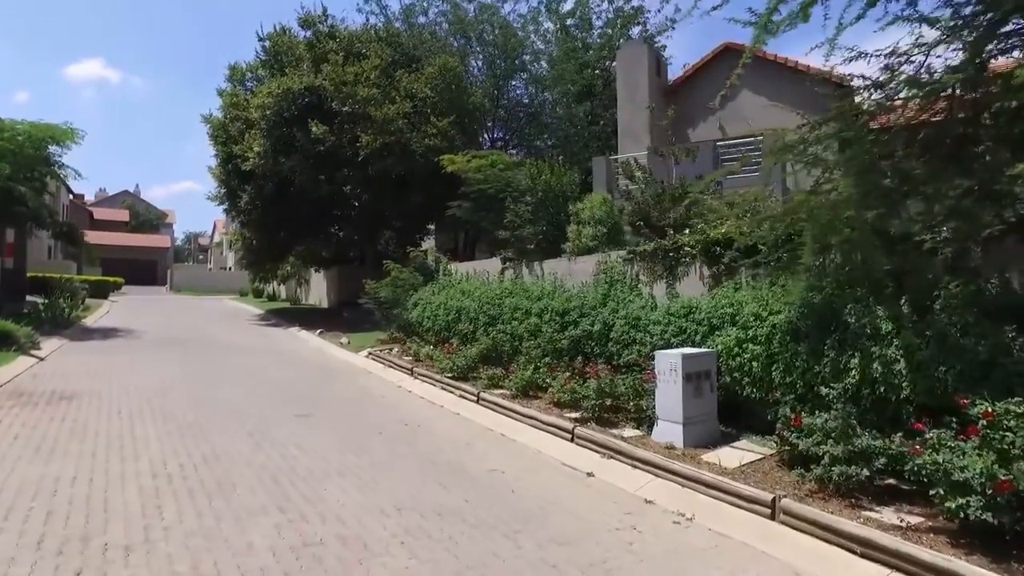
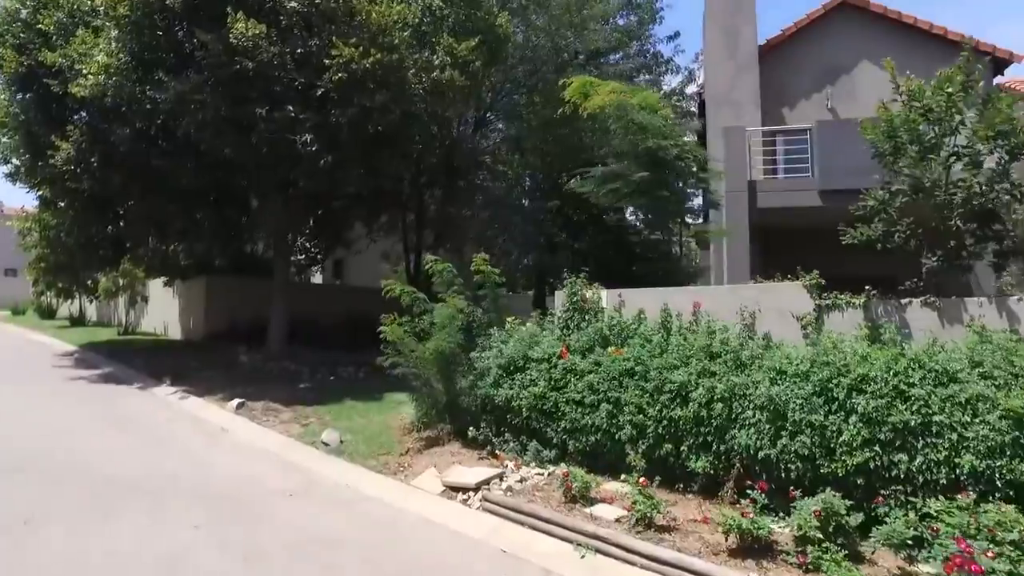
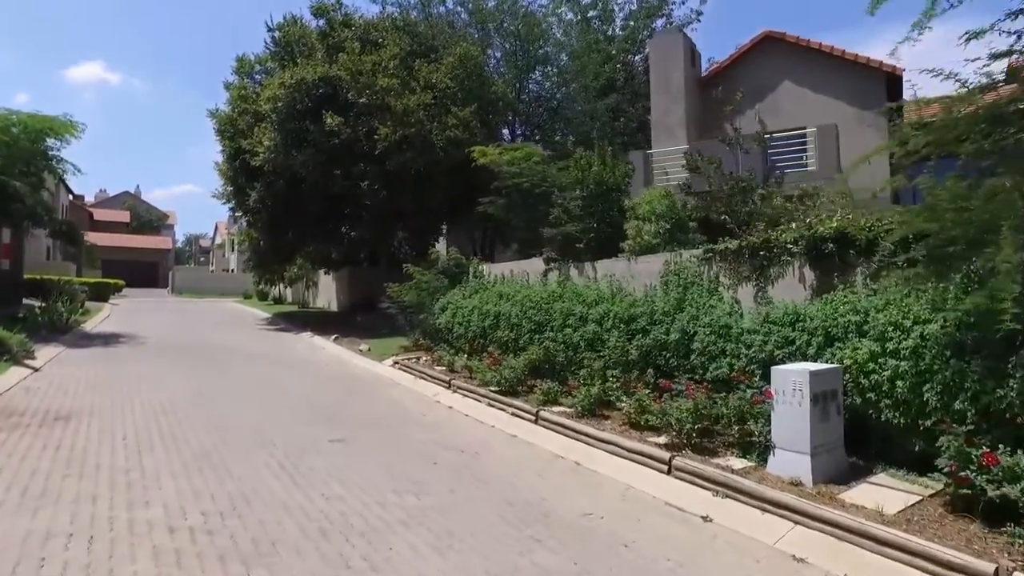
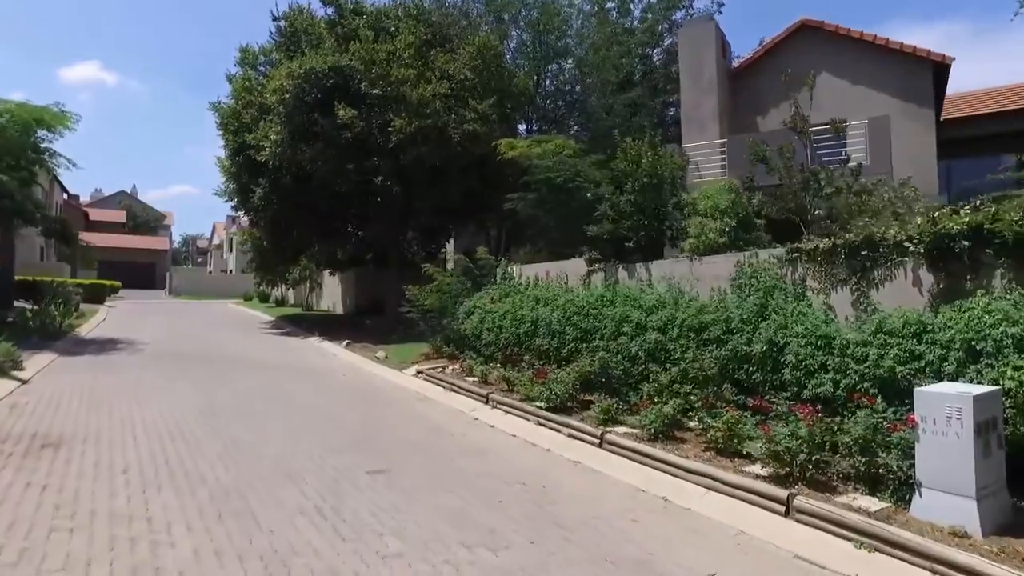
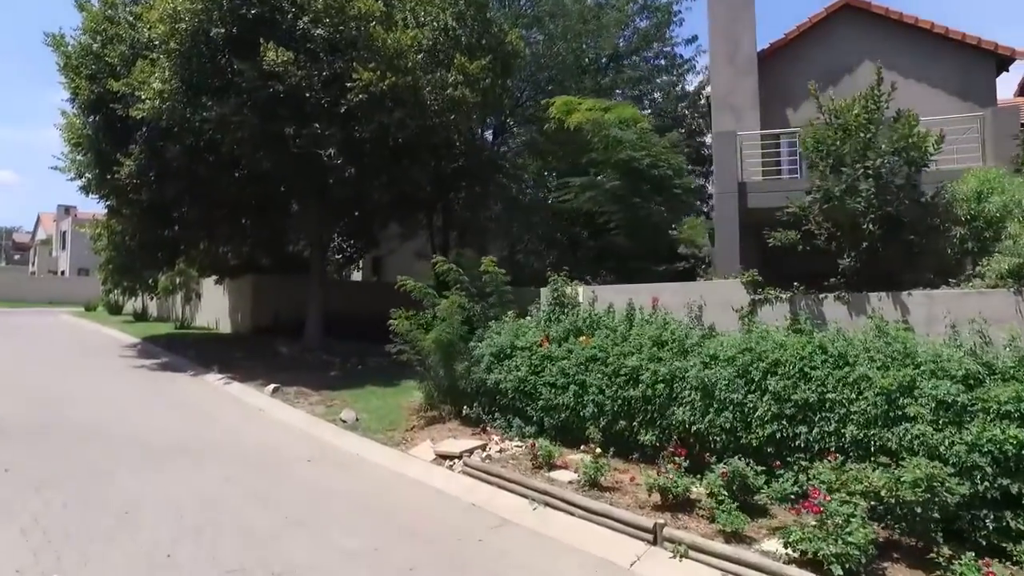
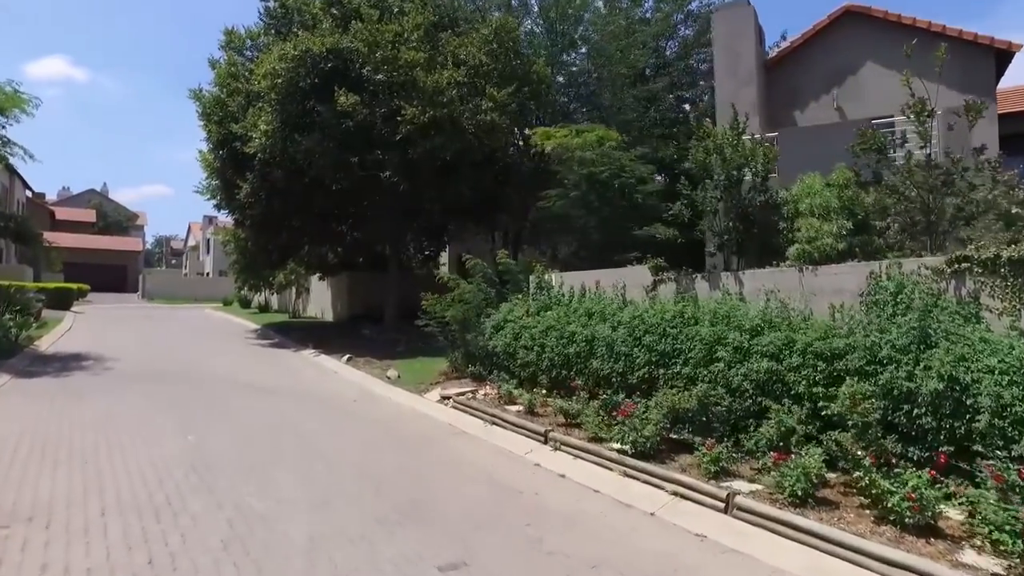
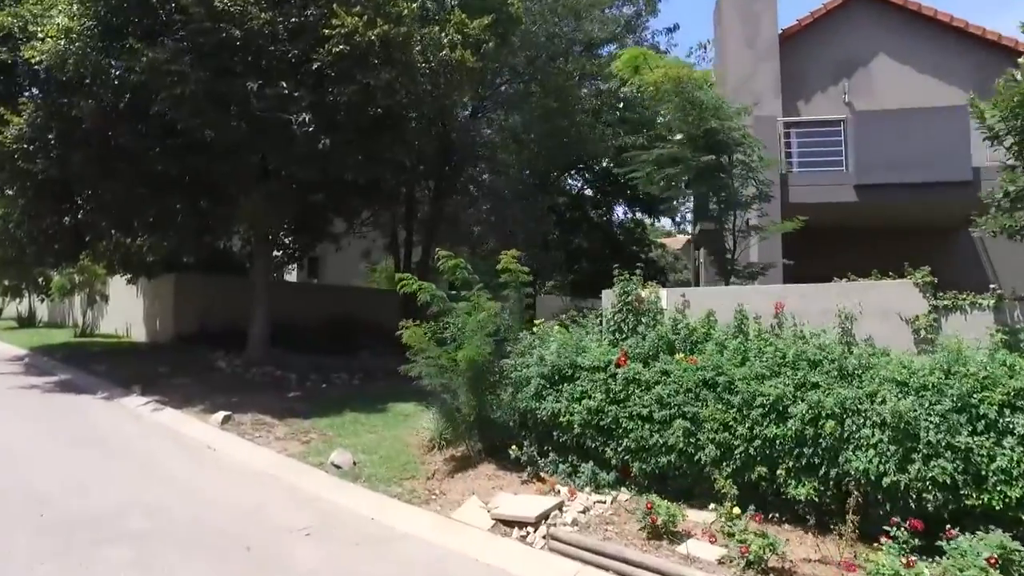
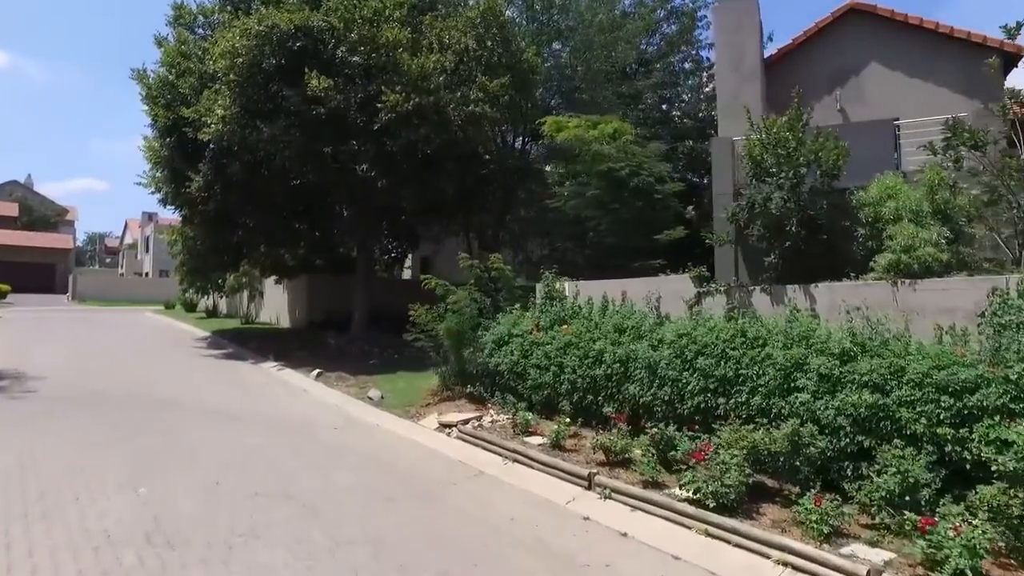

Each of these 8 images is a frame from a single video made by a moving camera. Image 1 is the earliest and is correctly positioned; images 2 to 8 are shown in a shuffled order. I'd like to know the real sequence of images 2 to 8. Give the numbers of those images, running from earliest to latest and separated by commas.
3, 4, 6, 8, 5, 2, 7
